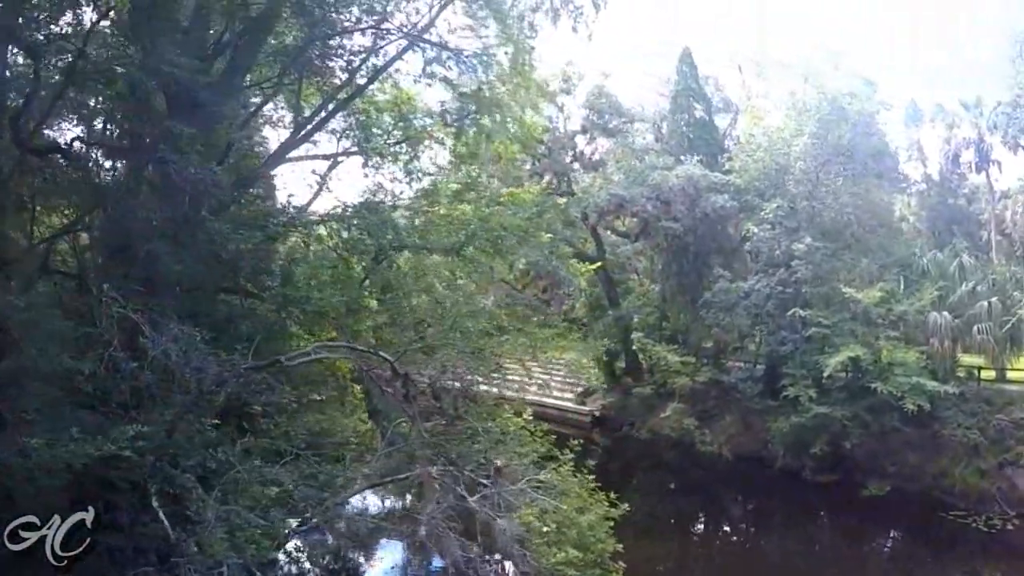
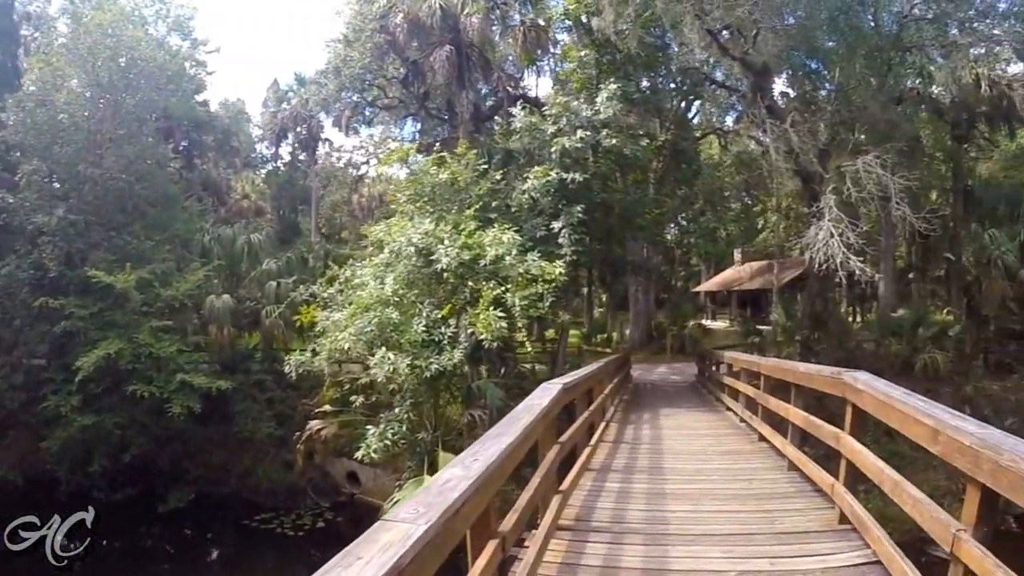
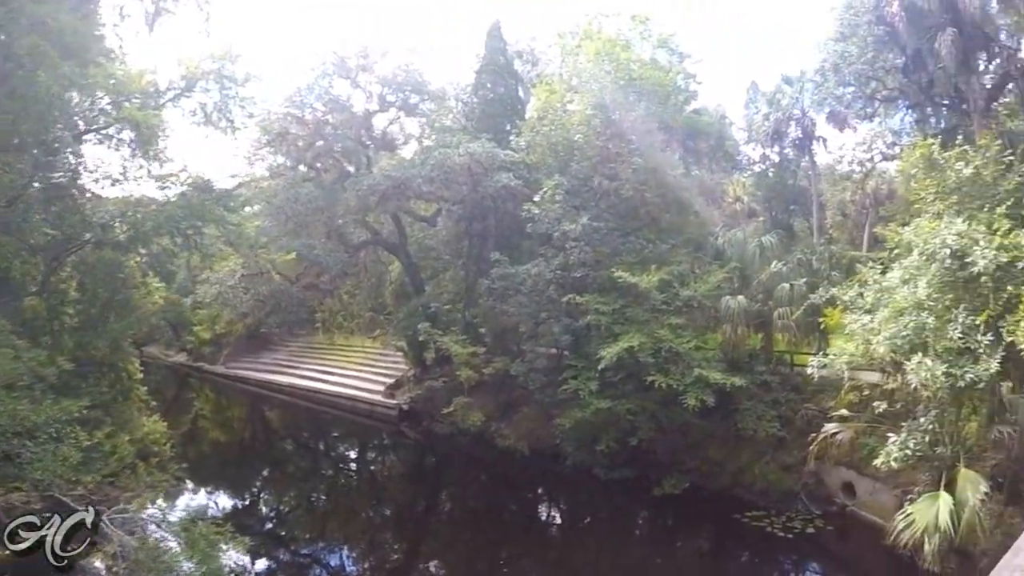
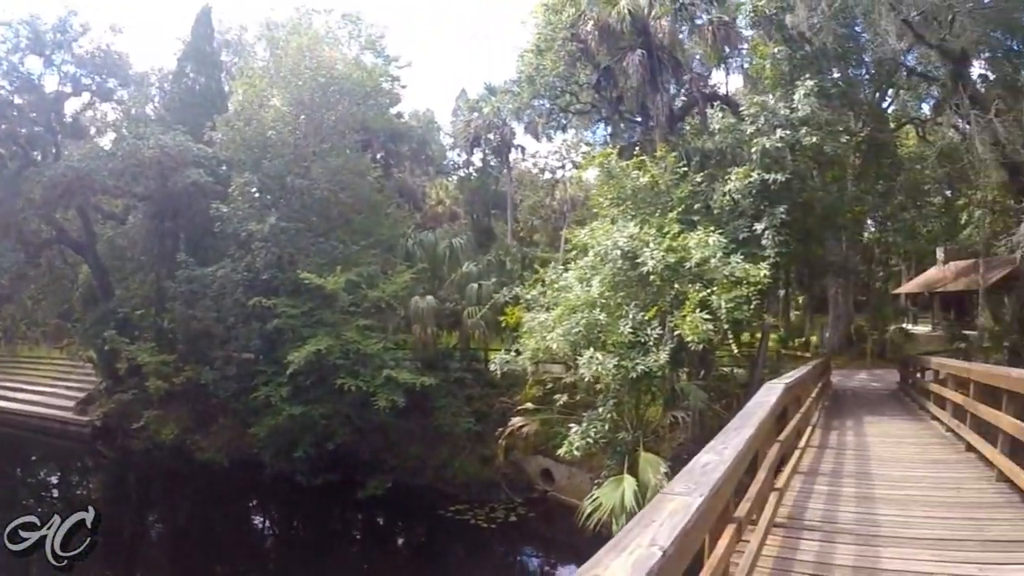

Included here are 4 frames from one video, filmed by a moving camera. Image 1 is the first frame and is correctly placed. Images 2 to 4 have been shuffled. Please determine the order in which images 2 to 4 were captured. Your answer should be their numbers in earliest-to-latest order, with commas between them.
3, 4, 2
